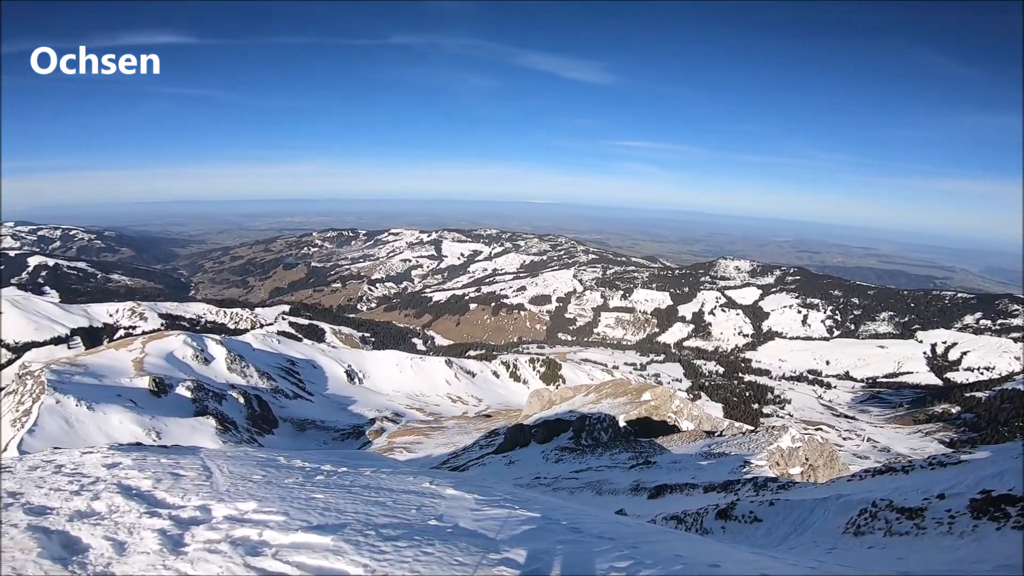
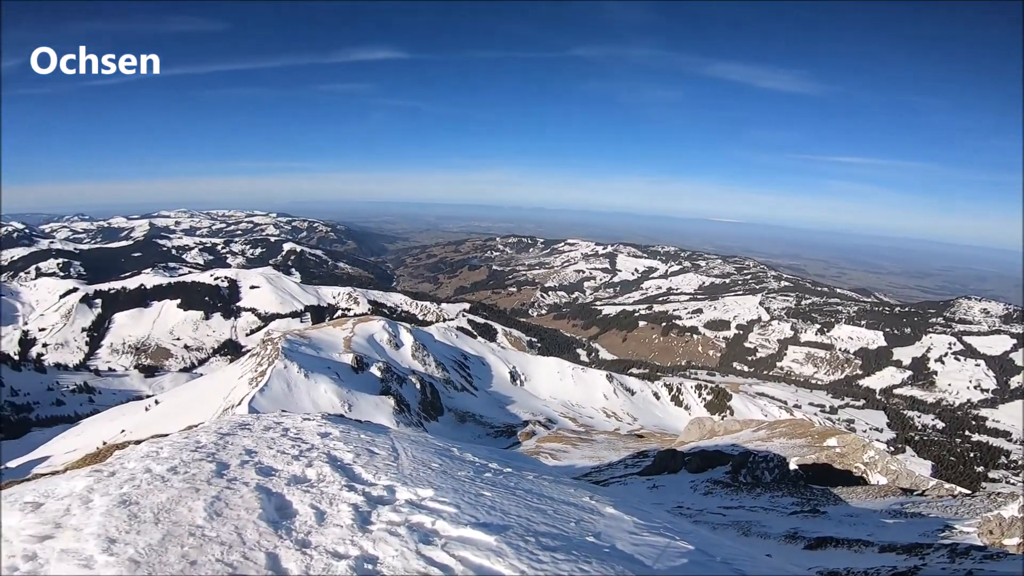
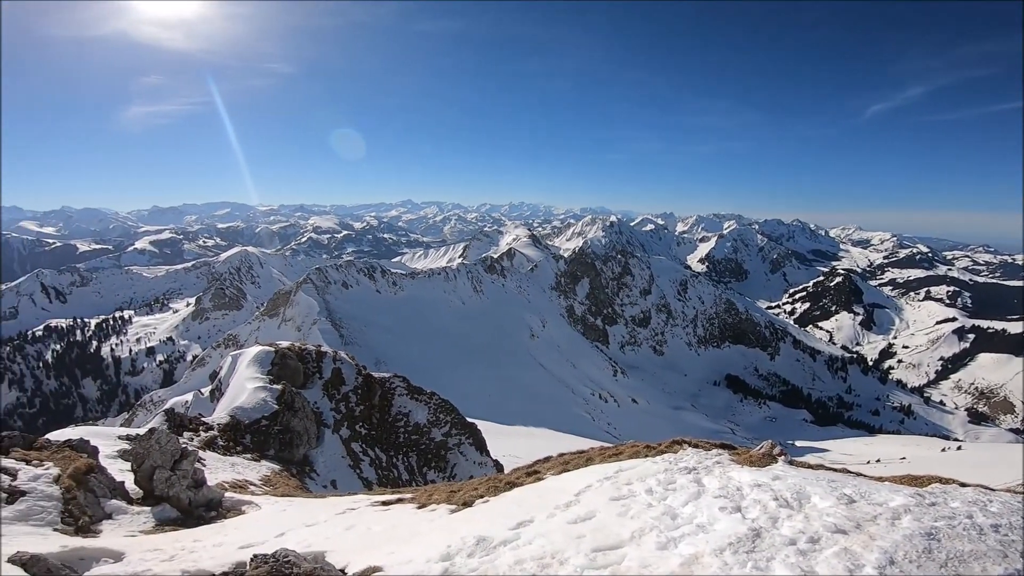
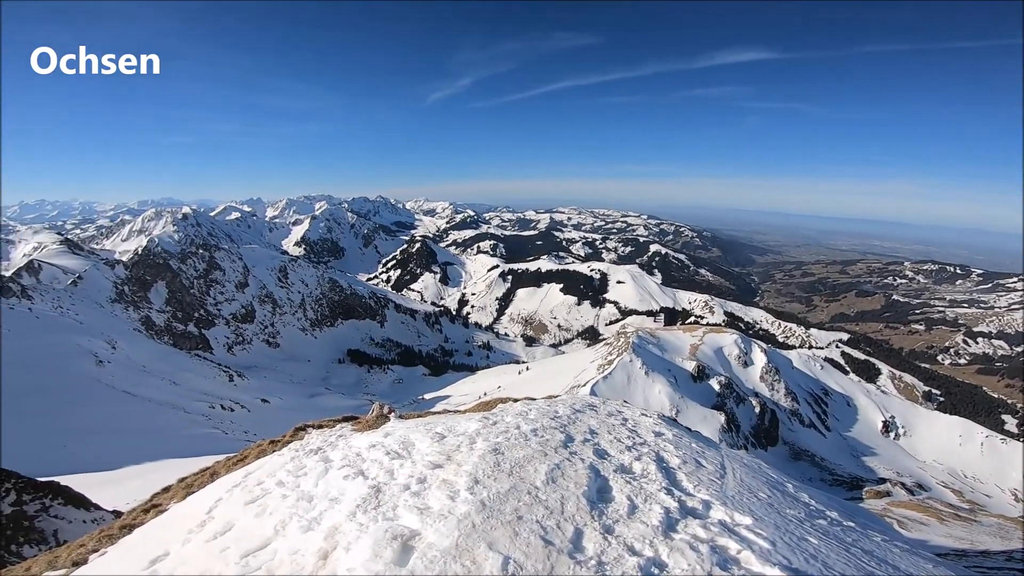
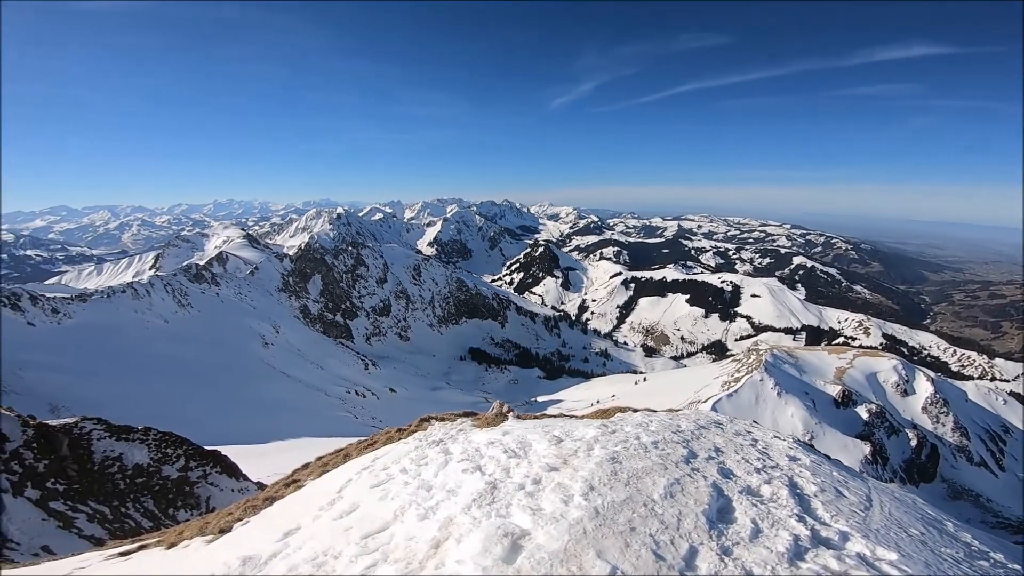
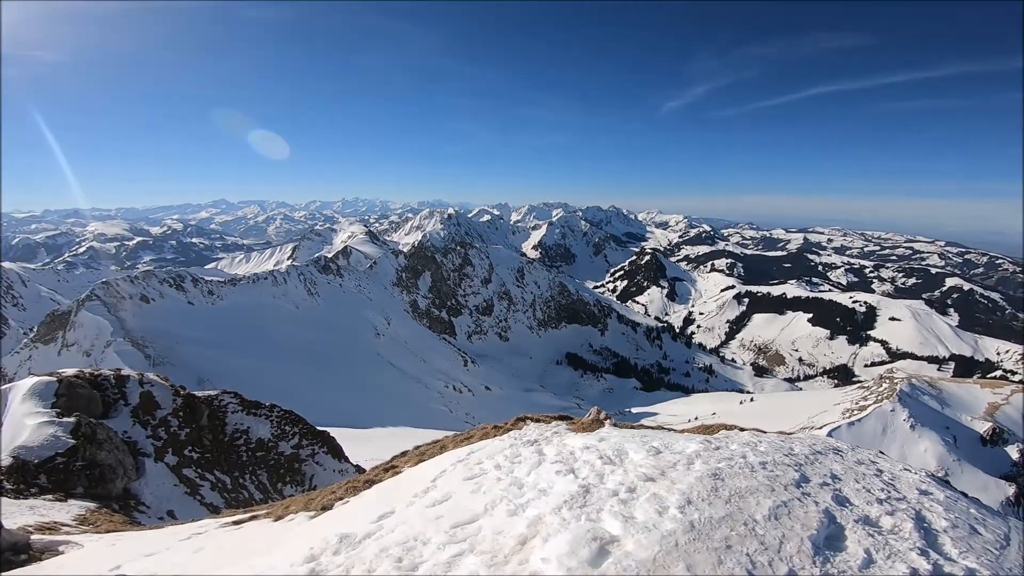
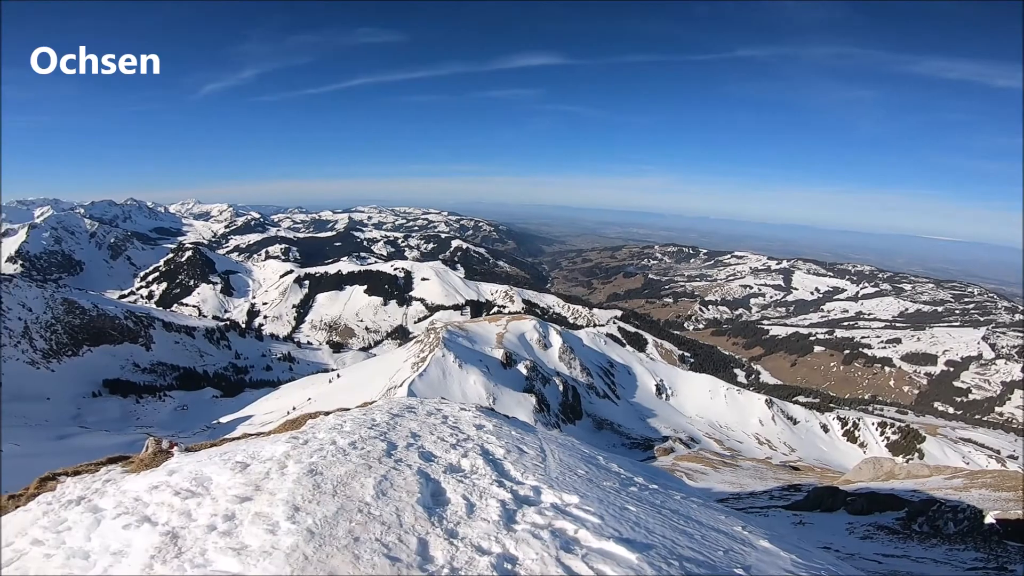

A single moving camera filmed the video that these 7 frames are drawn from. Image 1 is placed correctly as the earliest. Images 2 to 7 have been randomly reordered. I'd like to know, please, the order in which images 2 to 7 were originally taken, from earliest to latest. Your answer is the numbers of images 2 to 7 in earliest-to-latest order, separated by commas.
2, 7, 4, 5, 6, 3
